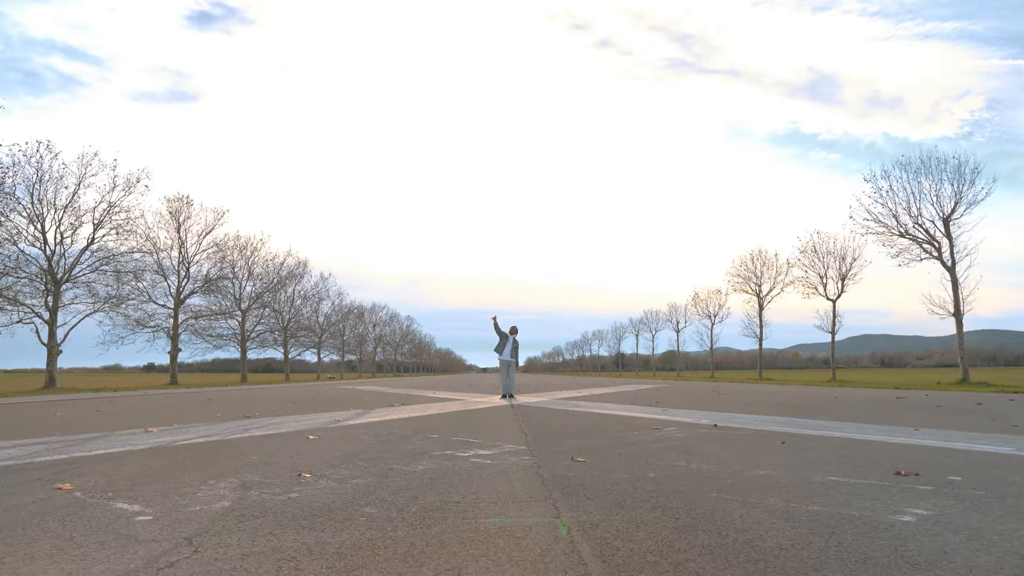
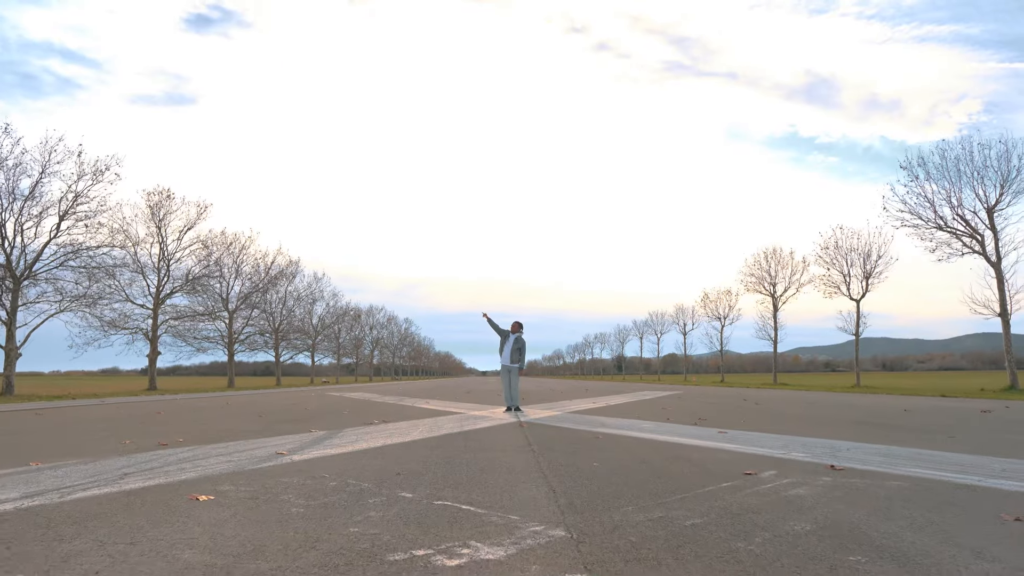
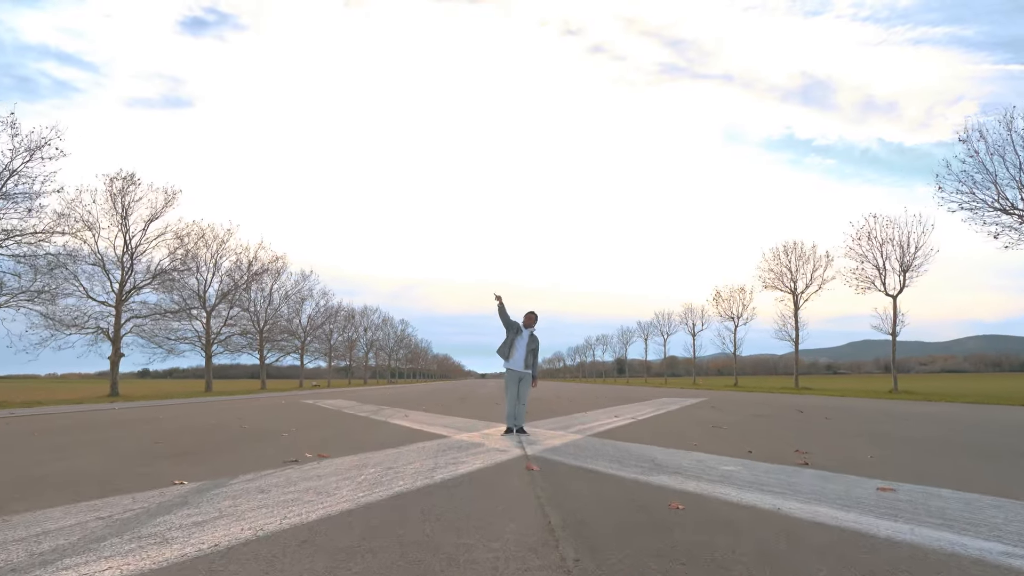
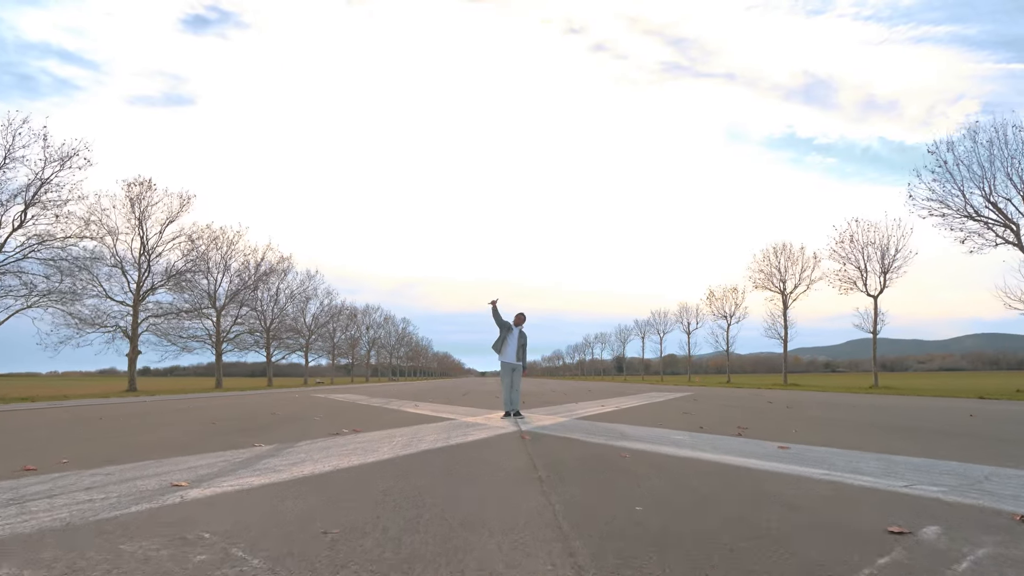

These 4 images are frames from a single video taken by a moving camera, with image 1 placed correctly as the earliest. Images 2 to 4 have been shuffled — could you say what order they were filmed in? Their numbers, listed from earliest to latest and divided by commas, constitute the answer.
2, 4, 3
